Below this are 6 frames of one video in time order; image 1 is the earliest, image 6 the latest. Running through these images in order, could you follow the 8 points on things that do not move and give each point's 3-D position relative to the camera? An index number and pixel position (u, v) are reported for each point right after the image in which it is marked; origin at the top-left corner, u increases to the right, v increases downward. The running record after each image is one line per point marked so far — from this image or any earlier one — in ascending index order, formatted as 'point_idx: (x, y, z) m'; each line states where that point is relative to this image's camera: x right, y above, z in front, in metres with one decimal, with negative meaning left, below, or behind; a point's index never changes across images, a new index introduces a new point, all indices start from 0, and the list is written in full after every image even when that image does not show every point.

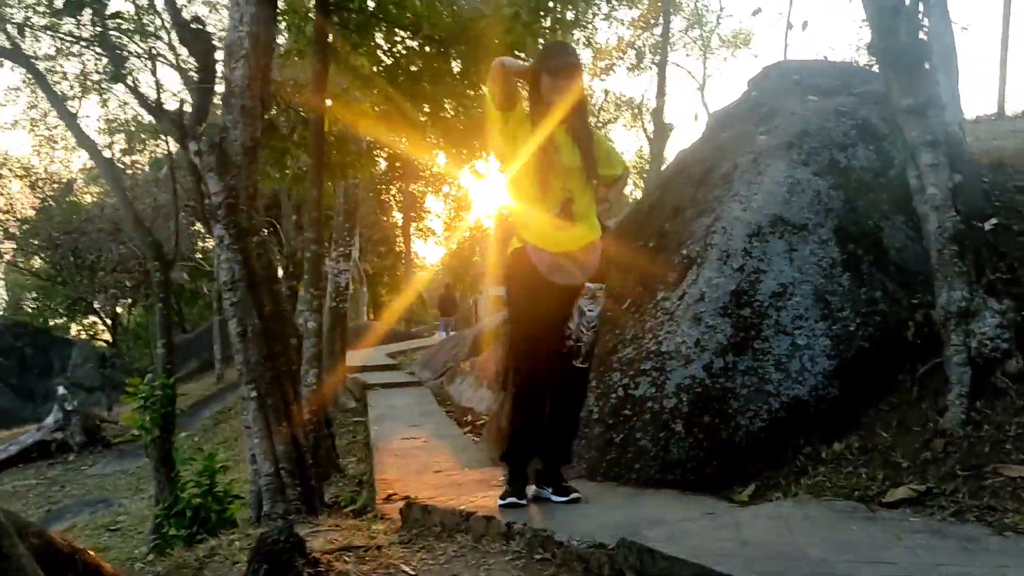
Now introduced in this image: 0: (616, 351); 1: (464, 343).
0: (+0.5, -0.3, +3.6) m
1: (-0.6, -0.8, +11.2) m
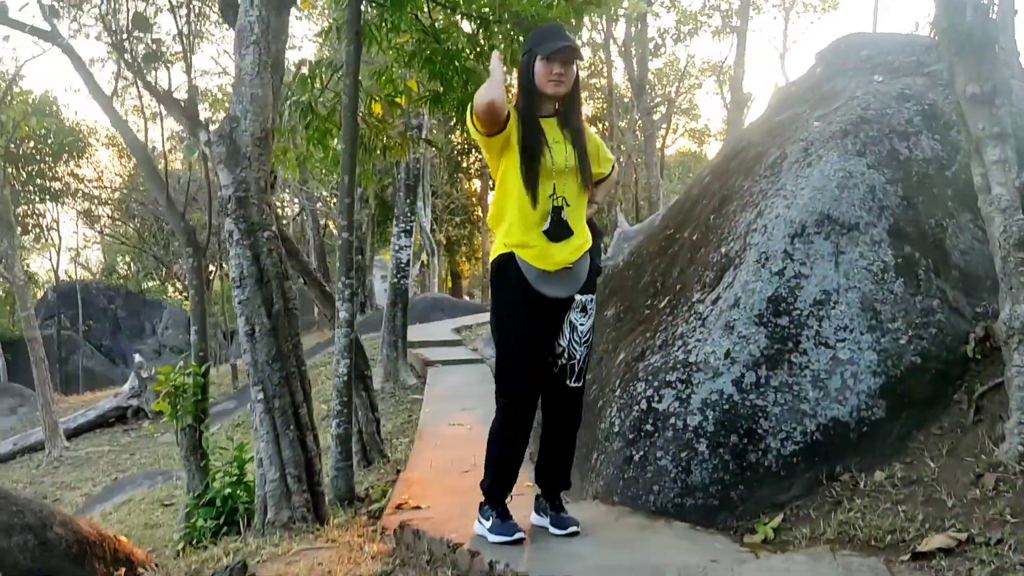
0: (+0.6, -0.3, +3.4) m
1: (+0.2, -0.4, +11.0) m
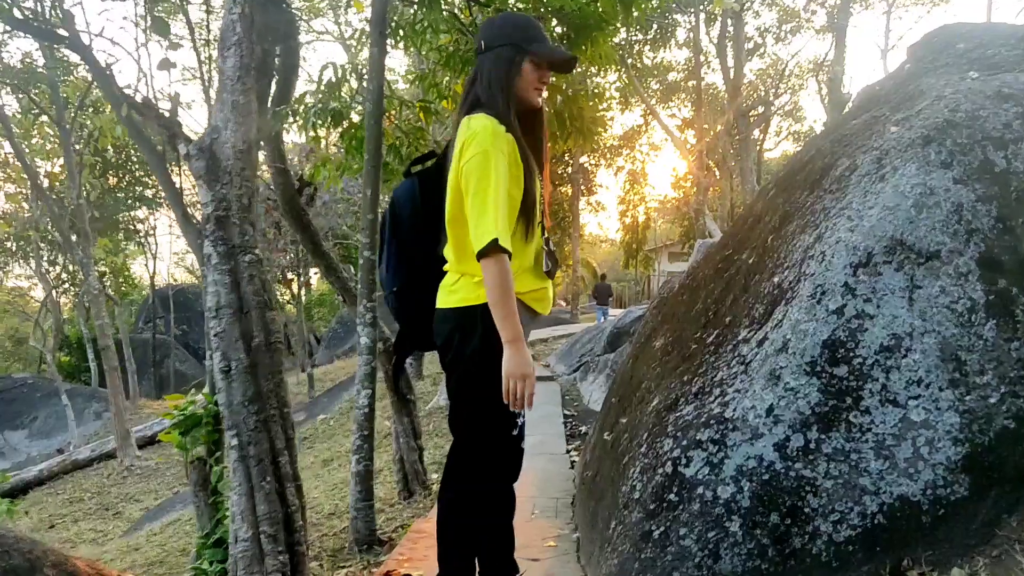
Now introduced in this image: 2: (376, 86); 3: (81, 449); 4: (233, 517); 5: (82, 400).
0: (+0.6, -0.4, +2.9) m
1: (+1.2, -0.6, +10.5) m
2: (-0.7, +1.1, +4.3) m
3: (-5.9, -2.2, +11.0) m
4: (-1.1, -0.9, +3.3) m
5: (-7.9, -2.1, +14.6) m
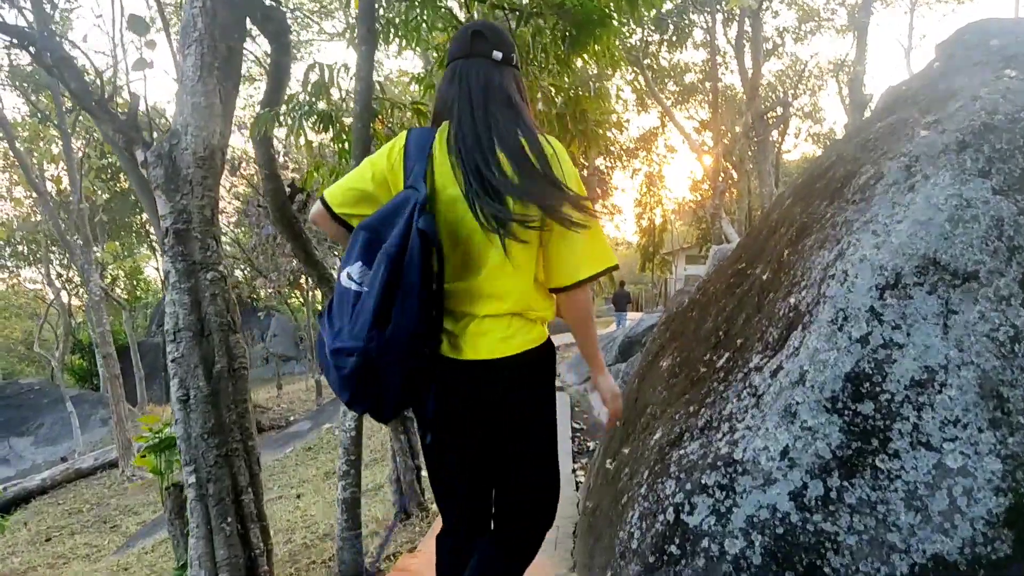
0: (+0.5, -0.5, +2.6) m
1: (+1.3, -0.7, +10.2) m
2: (-0.7, +1.0, +4.0) m
3: (-5.8, -2.3, +10.8) m
4: (-1.2, -1.0, +3.0) m
5: (-7.7, -2.1, +14.5) m
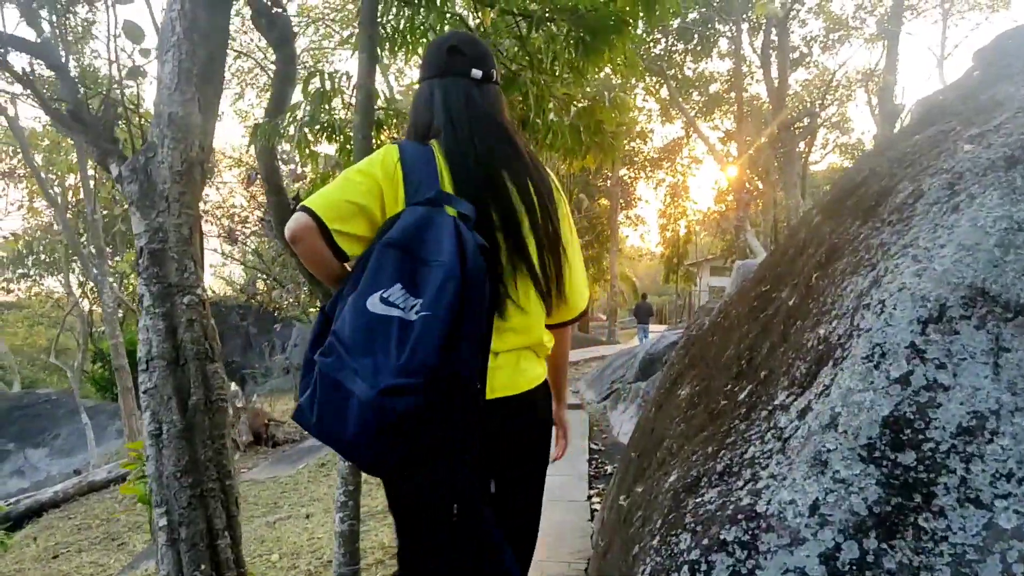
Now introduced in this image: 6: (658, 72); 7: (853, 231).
0: (+0.5, -0.6, +2.4) m
1: (+1.5, -0.9, +10.0) m
2: (-0.7, +0.9, +3.8) m
3: (-5.5, -2.4, +10.7) m
4: (-1.2, -1.1, +2.8) m
5: (-7.3, -2.3, +14.5) m
6: (+2.9, +4.4, +16.1) m
7: (+1.2, +0.2, +2.9) m
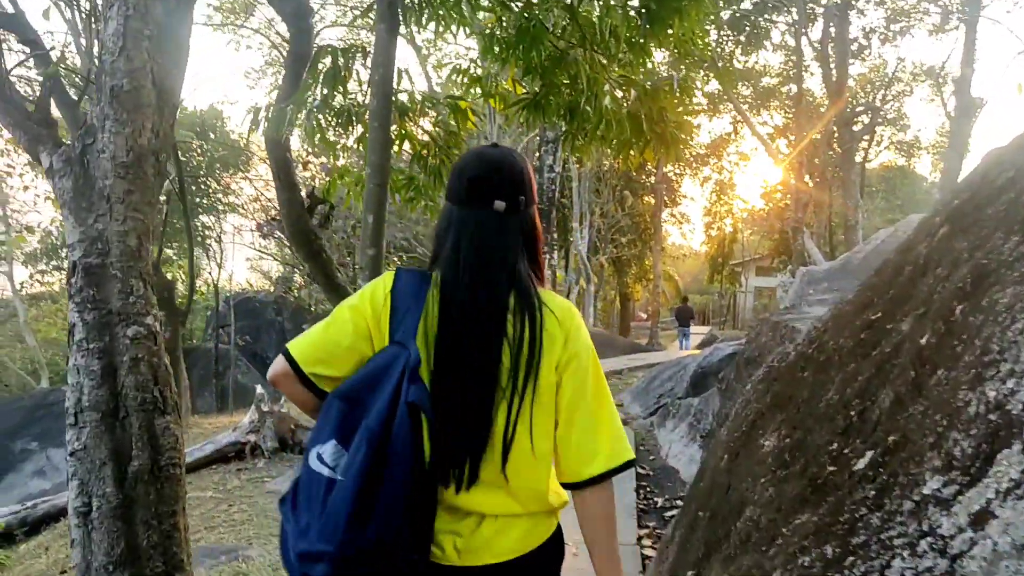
0: (+0.6, -0.7, +1.7) m
1: (+2.0, -1.0, +9.2) m
2: (-0.5, +0.8, +3.2) m
3: (-5.0, -2.4, +10.3) m
4: (-1.1, -1.1, +2.2) m
5: (-6.6, -2.2, +14.2) m
6: (+3.8, +4.3, +15.3) m
7: (+1.4, +0.1, +2.2) m
